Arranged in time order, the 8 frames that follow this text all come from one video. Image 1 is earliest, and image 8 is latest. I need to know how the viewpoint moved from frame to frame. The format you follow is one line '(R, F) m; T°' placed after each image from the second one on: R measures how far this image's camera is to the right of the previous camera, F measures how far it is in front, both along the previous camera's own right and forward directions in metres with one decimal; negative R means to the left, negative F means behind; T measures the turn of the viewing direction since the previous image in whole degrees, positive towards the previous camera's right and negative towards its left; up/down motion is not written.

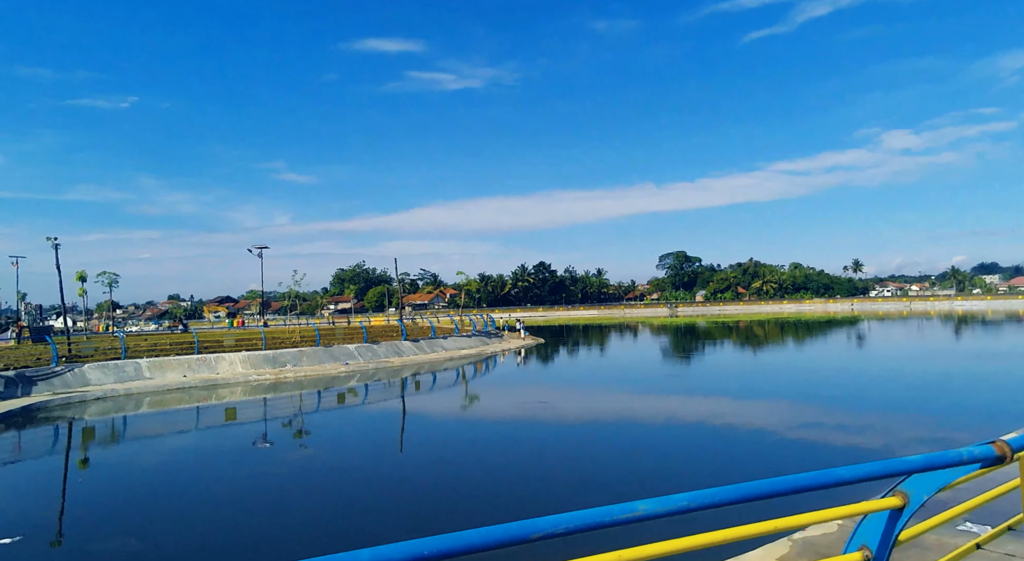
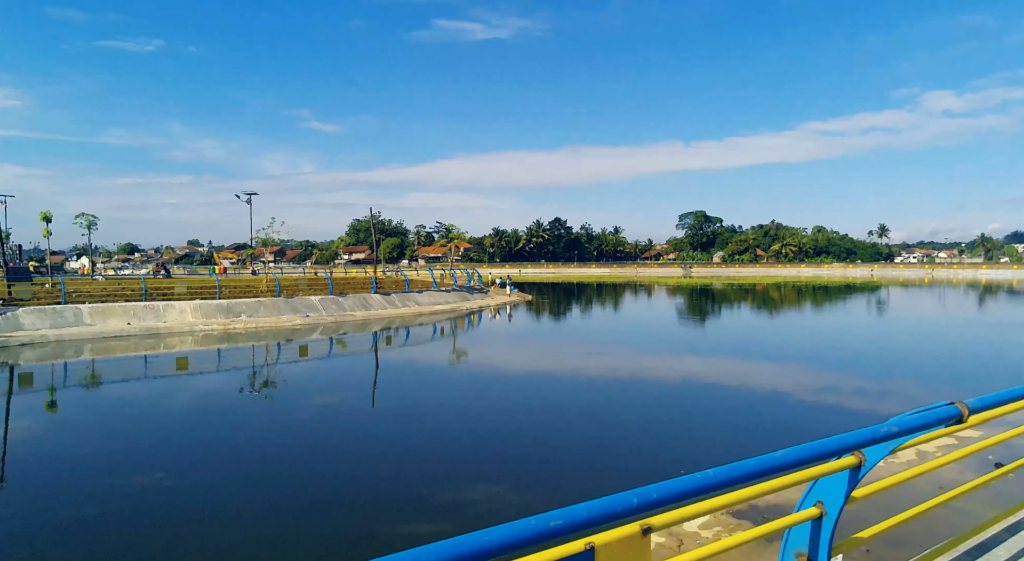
(+0.1, +0.1) m; -1°
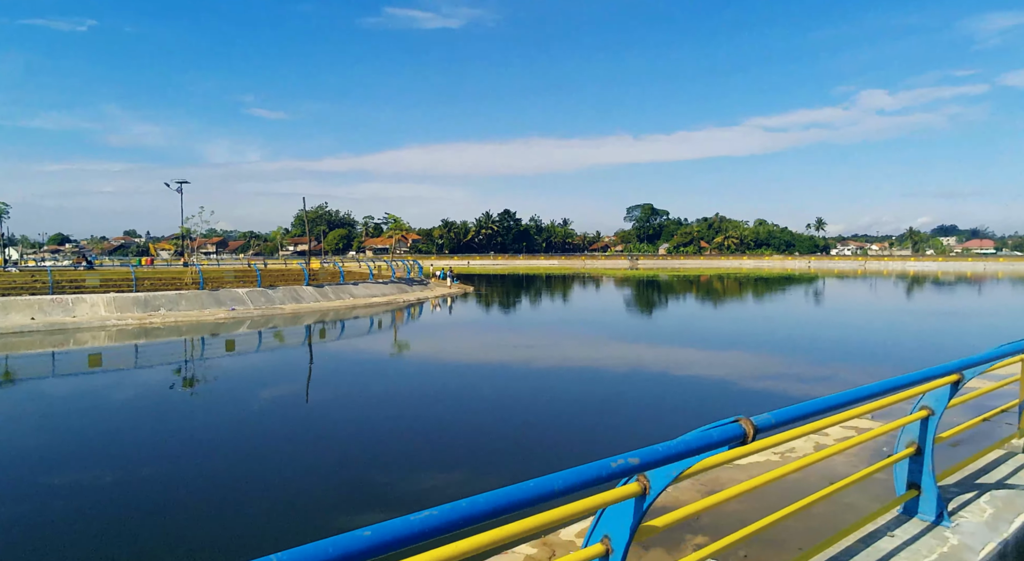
(0.0, 0.0) m; +4°
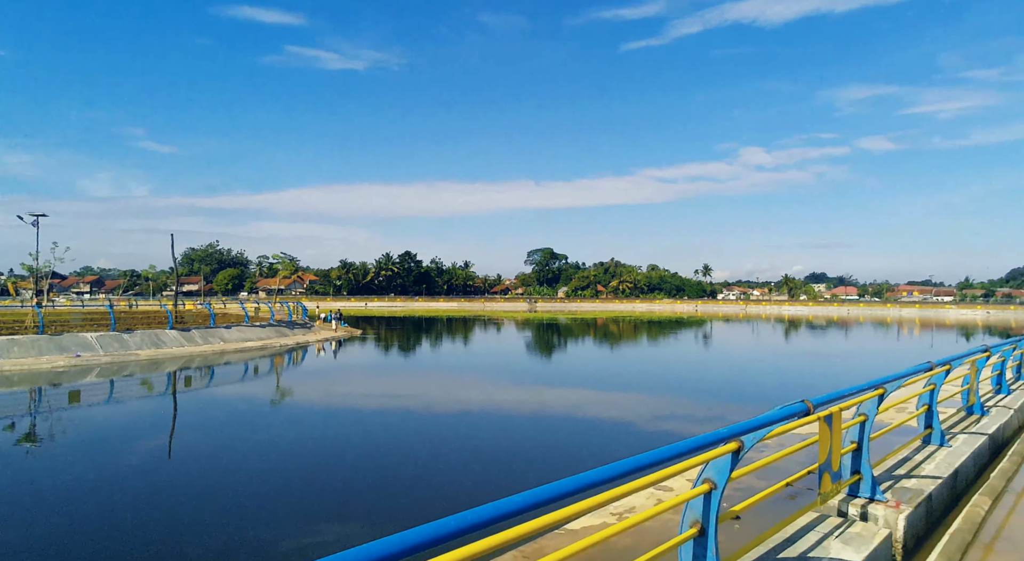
(+0.2, +0.2) m; +8°
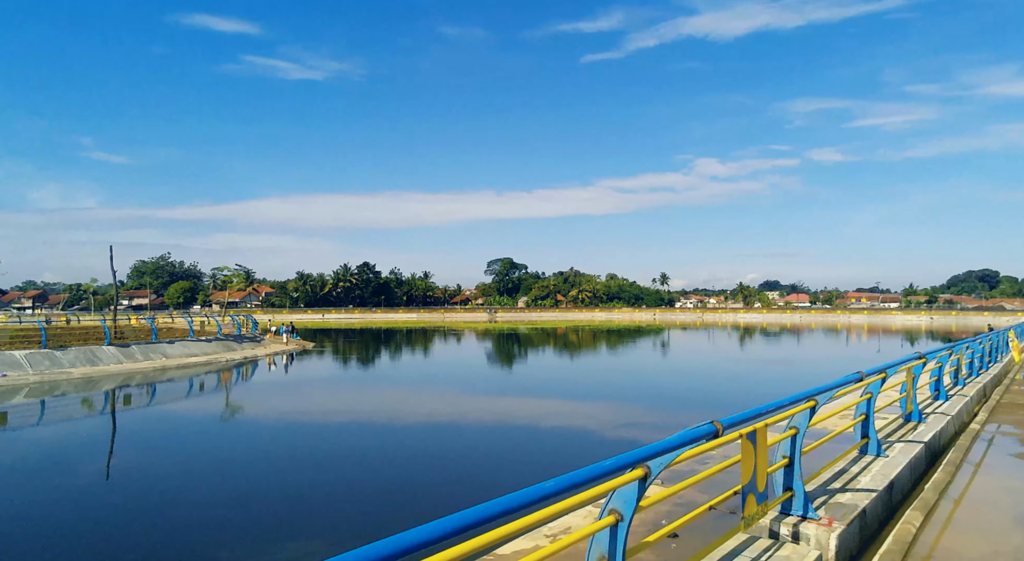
(+0.9, +0.8) m; +3°
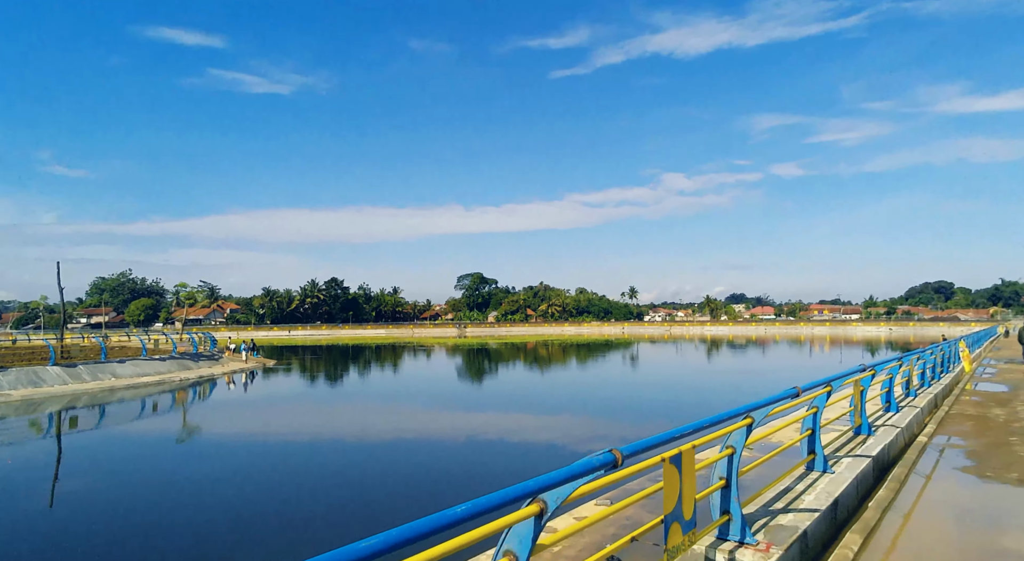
(+1.0, +0.8) m; +3°
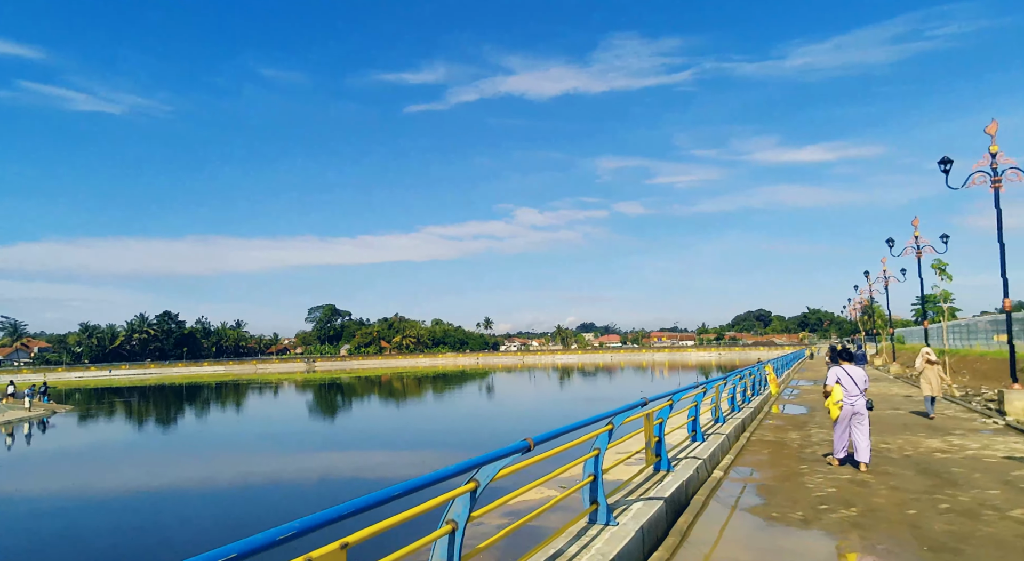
(+3.4, +3.7) m; +12°
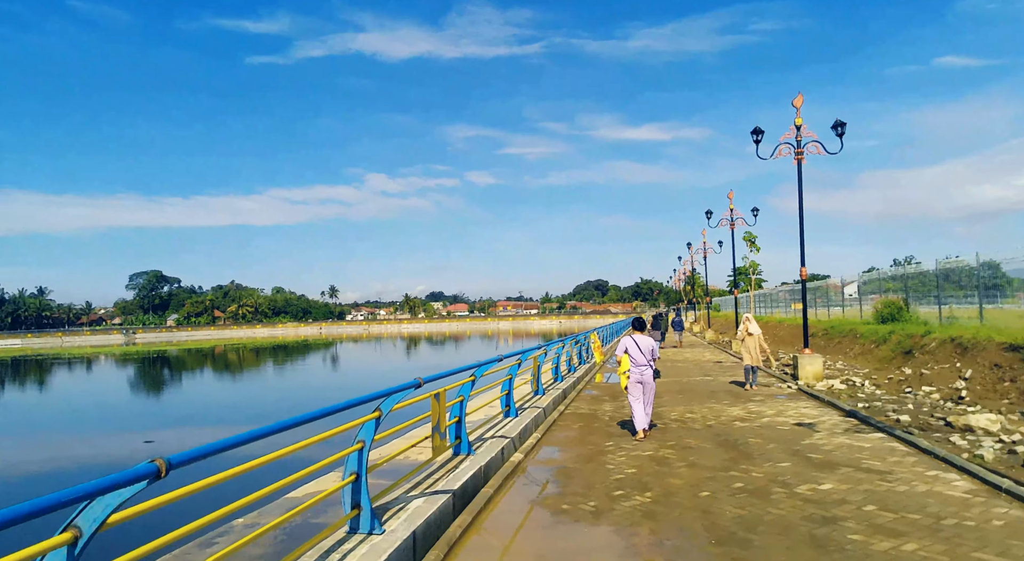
(+2.7, +3.8) m; +12°
